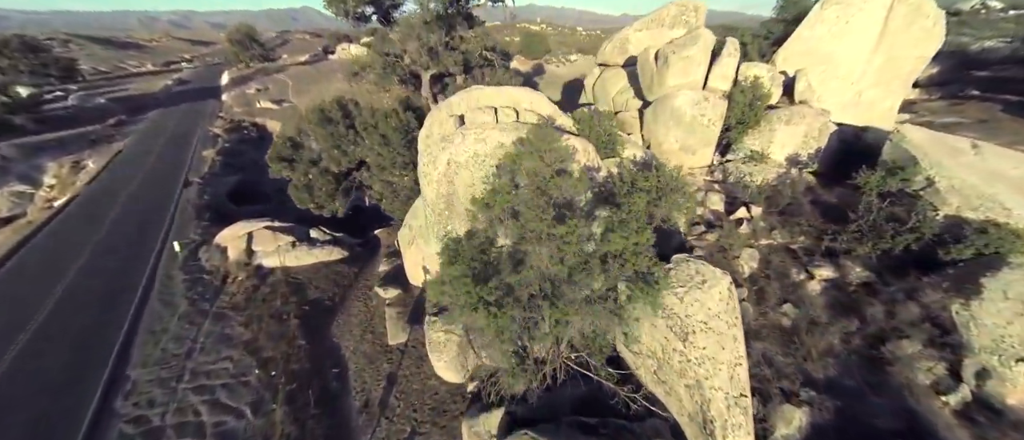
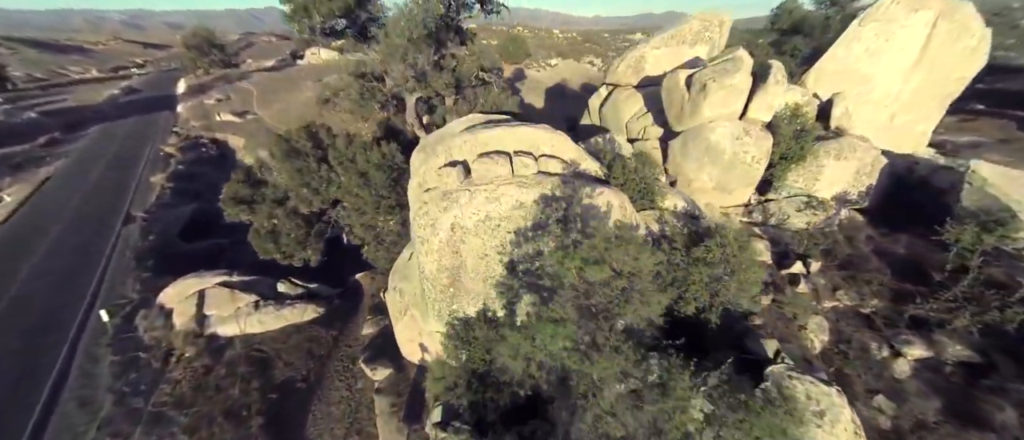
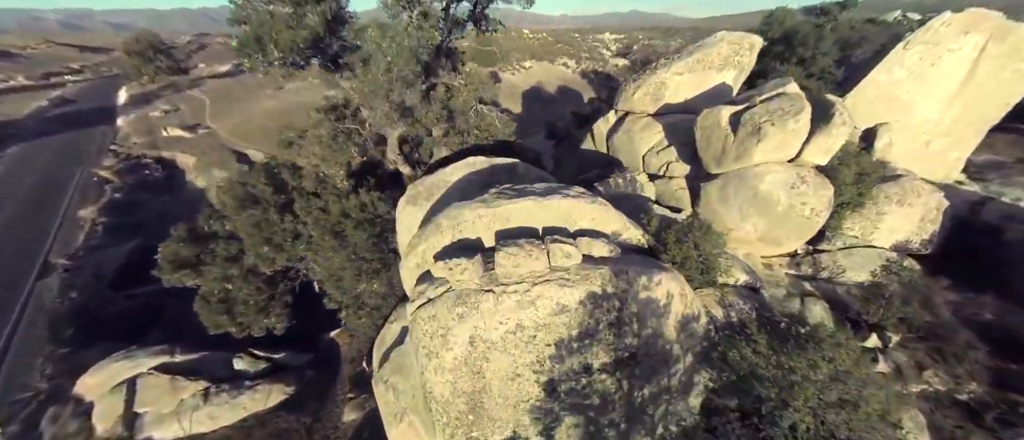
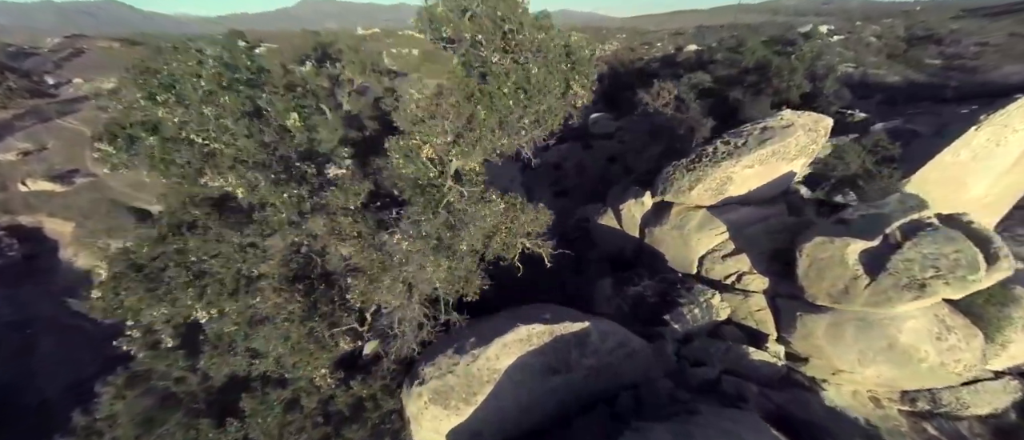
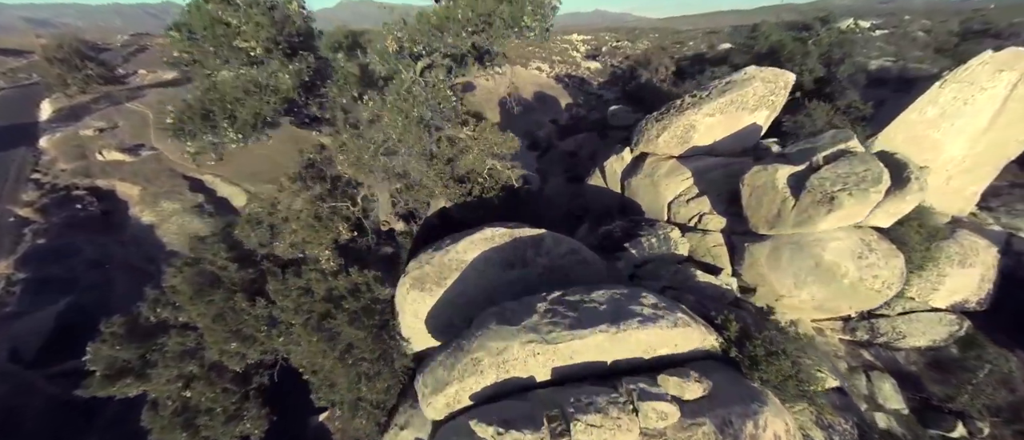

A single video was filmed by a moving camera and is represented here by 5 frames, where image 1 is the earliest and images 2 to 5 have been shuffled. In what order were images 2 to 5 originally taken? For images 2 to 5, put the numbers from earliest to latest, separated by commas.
2, 3, 5, 4
